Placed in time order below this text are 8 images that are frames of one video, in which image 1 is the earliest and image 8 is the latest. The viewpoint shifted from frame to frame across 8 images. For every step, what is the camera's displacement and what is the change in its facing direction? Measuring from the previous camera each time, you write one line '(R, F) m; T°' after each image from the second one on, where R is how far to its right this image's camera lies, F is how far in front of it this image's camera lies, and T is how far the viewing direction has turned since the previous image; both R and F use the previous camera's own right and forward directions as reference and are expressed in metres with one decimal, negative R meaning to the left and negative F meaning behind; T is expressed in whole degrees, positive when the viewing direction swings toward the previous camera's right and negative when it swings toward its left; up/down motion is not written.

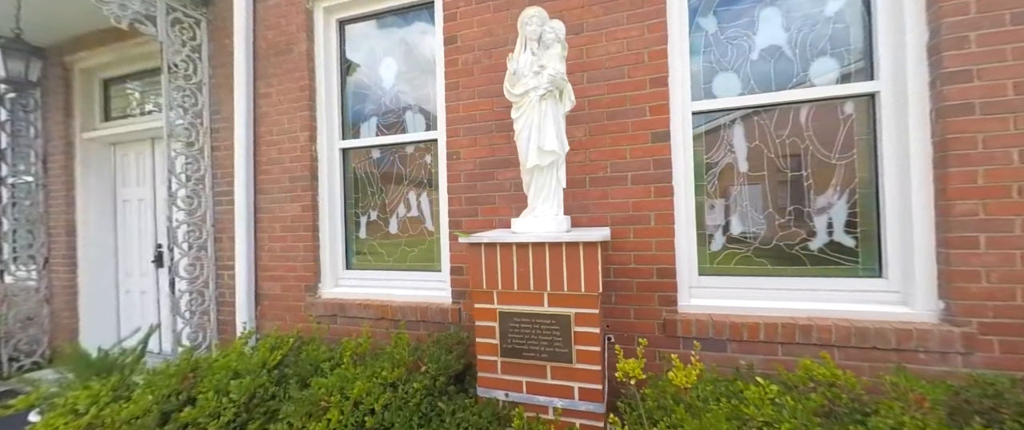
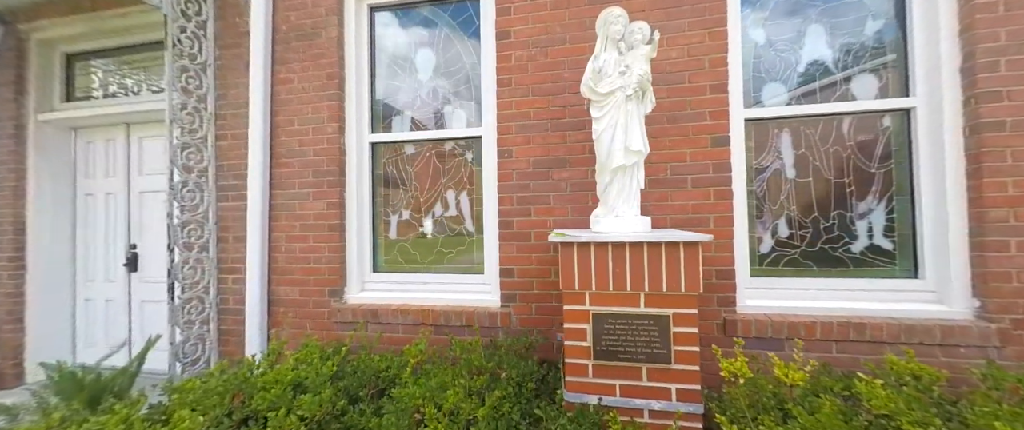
(-0.5, +0.1) m; +6°
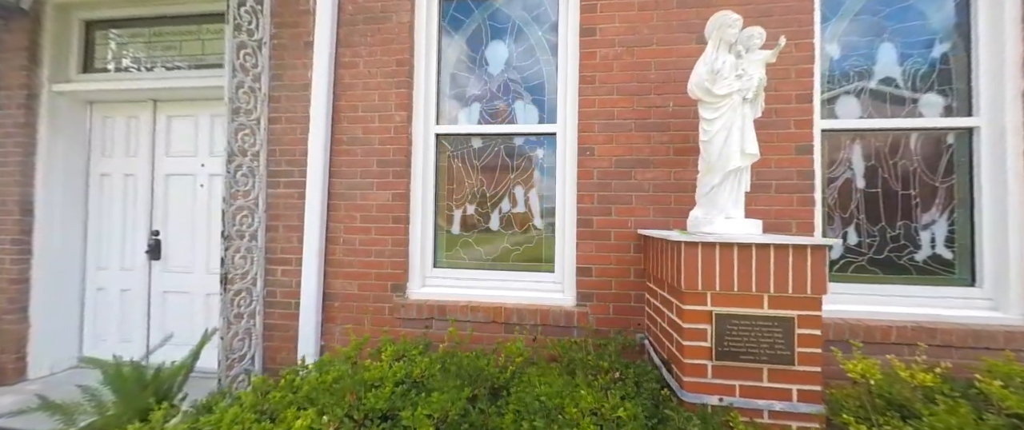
(-0.6, 0.0) m; +3°
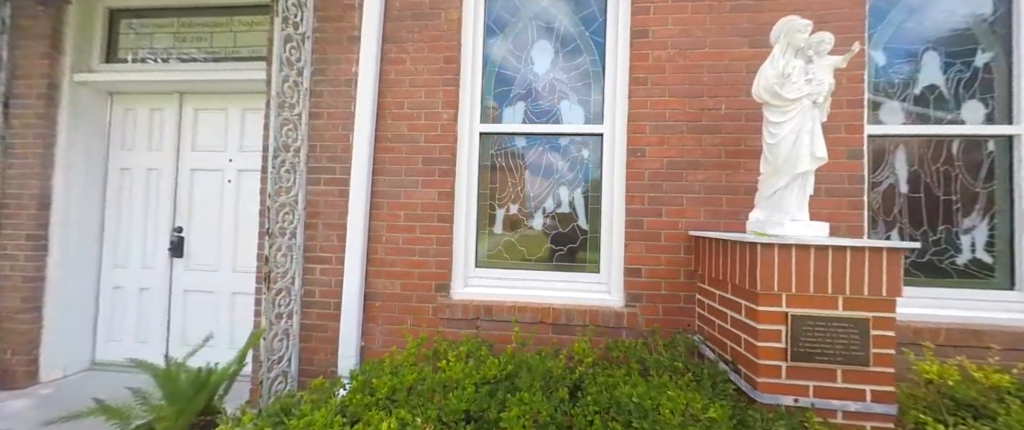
(-0.4, 0.0) m; +1°
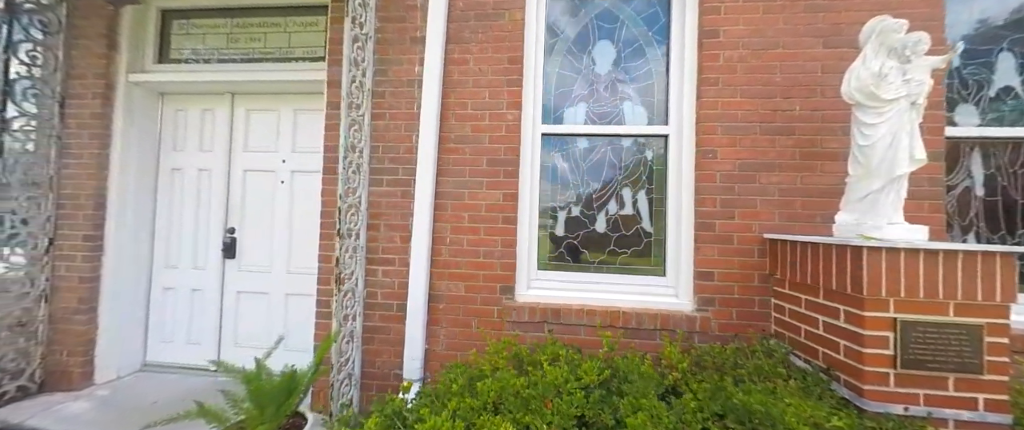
(-0.4, 0.0) m; 0°
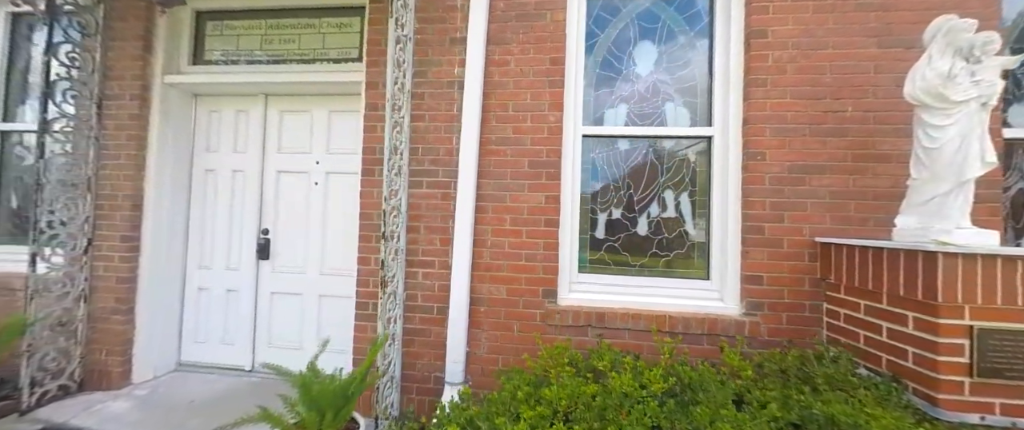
(-0.3, 0.0) m; -1°
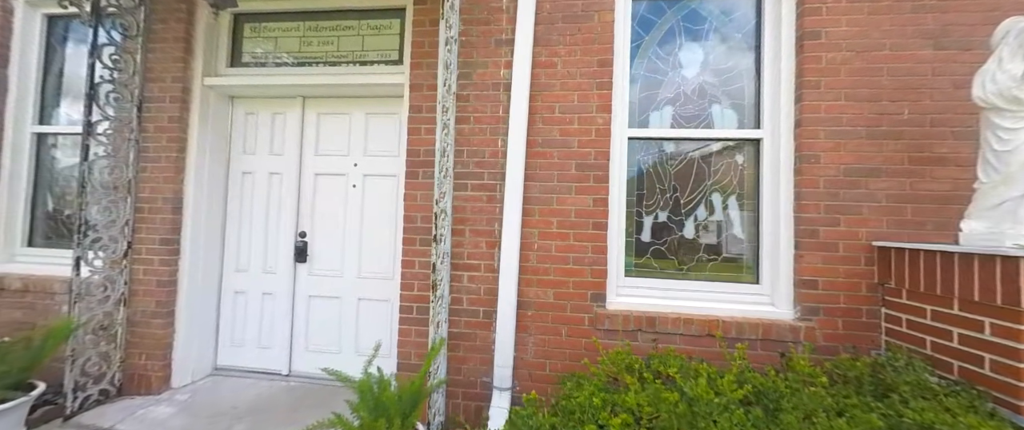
(-0.3, 0.0) m; 0°
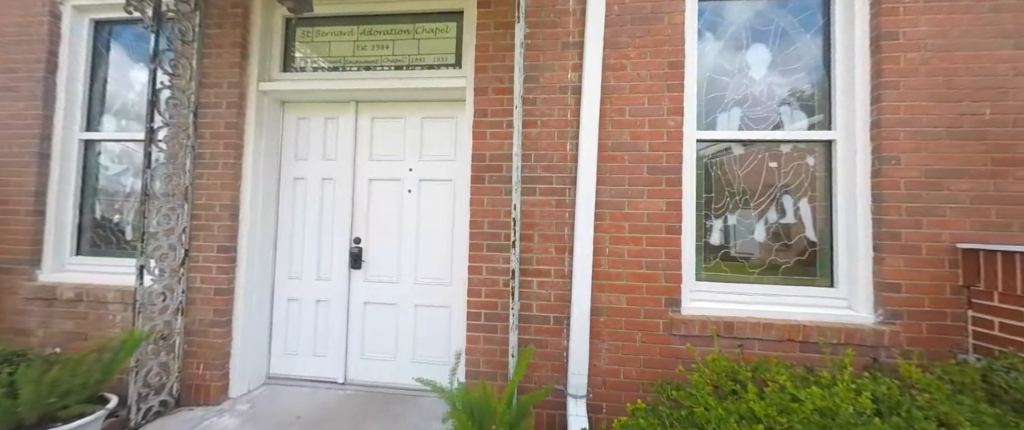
(-0.5, 0.0) m; 0°
